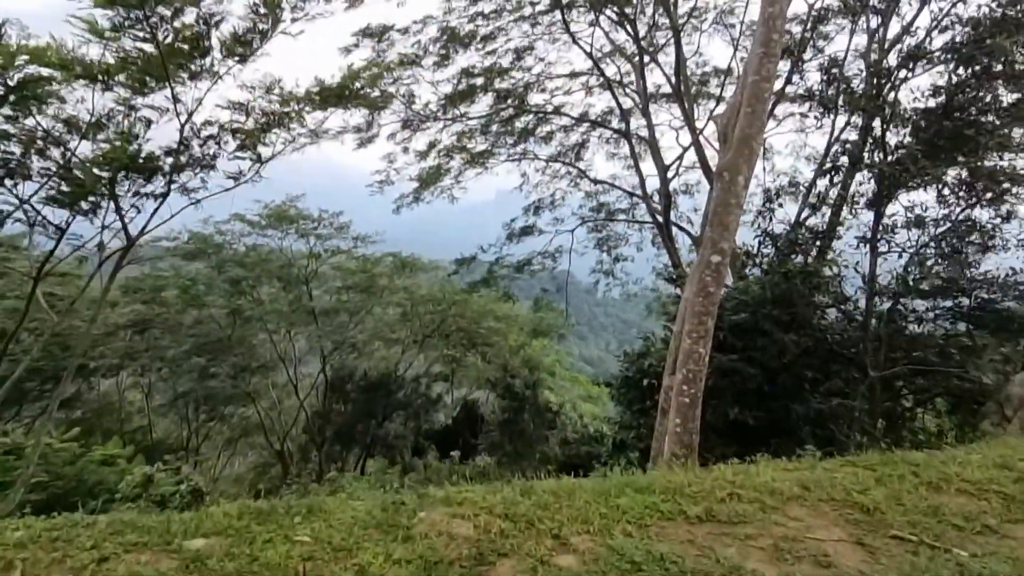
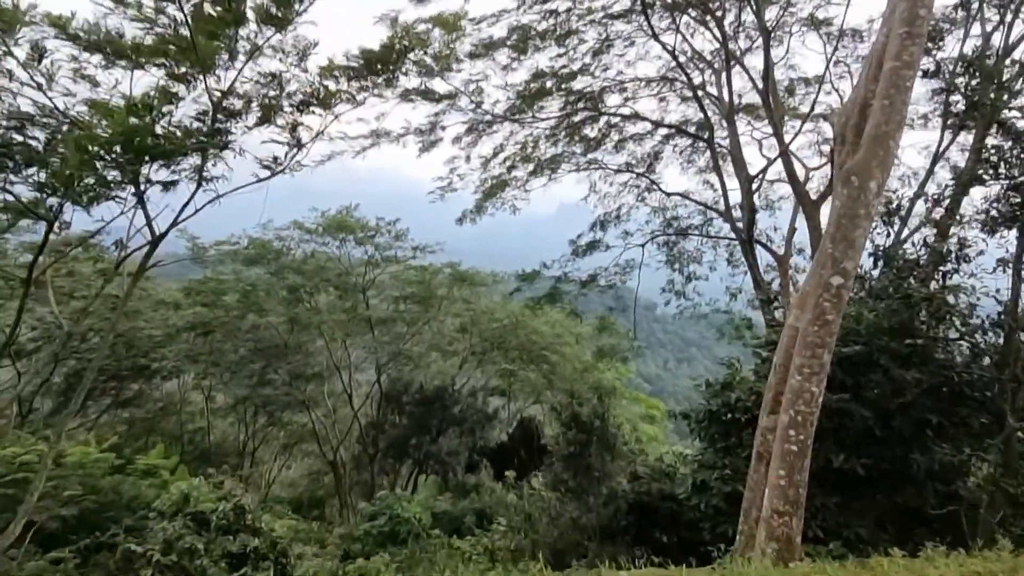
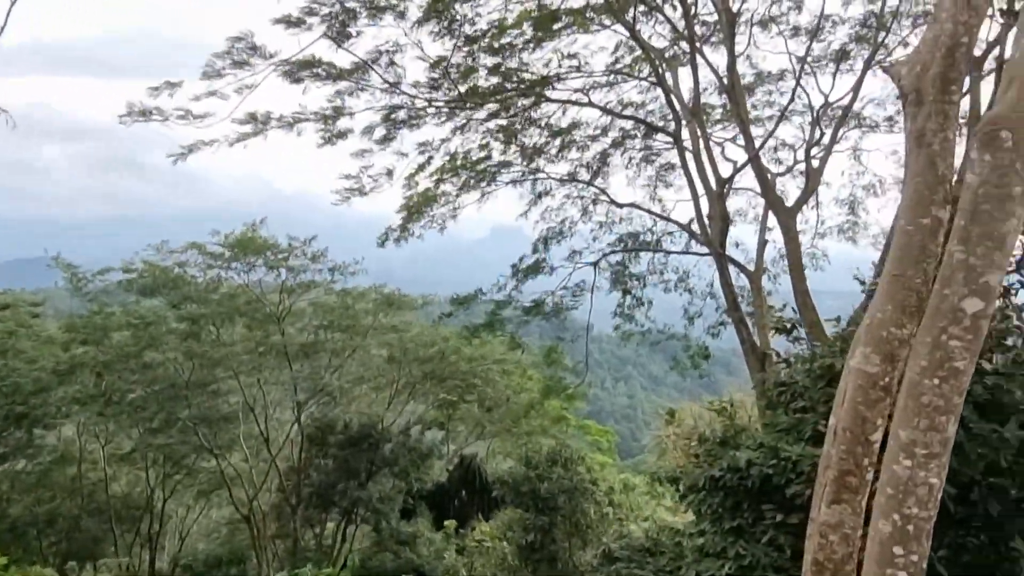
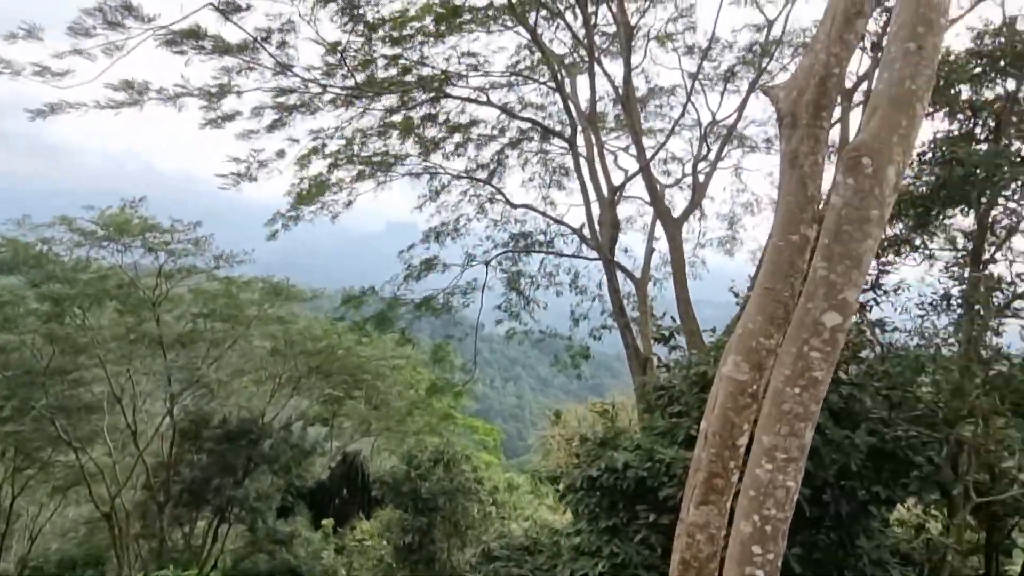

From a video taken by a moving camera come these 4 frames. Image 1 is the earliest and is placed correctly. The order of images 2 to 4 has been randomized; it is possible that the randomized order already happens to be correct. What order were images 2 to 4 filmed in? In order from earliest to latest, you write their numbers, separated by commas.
2, 3, 4
